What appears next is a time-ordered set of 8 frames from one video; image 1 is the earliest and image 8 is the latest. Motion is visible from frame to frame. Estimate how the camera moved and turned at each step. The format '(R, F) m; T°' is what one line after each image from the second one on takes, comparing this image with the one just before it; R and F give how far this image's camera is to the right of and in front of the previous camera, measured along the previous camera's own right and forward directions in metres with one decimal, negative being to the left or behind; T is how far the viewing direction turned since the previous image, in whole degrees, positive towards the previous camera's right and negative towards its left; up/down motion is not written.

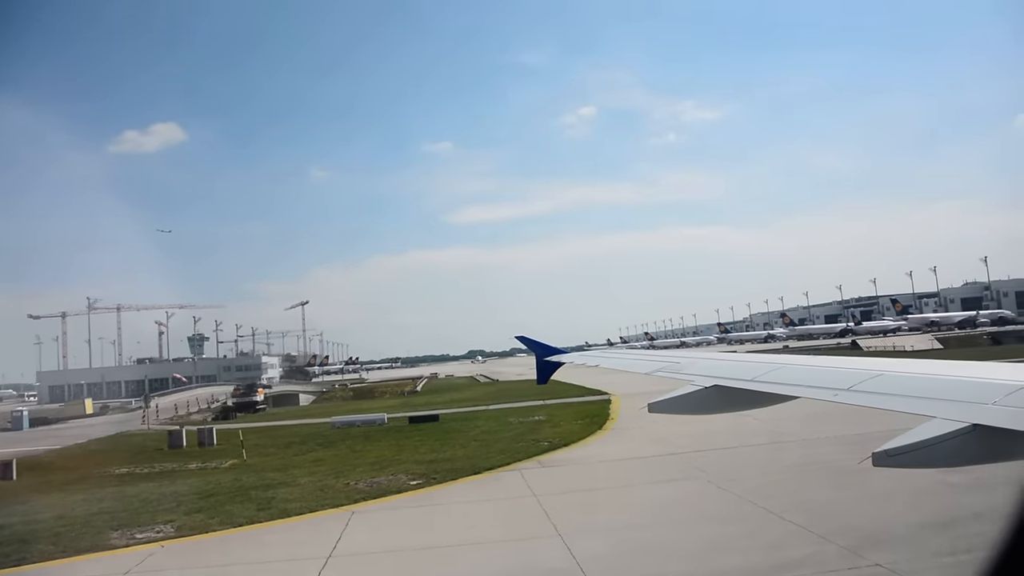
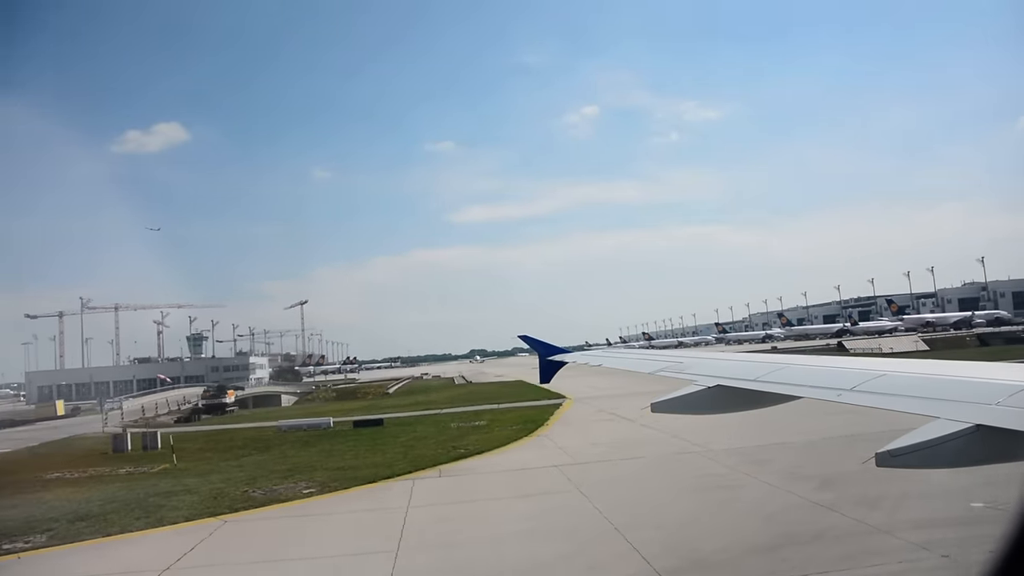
(+1.8, +0.2) m; 0°
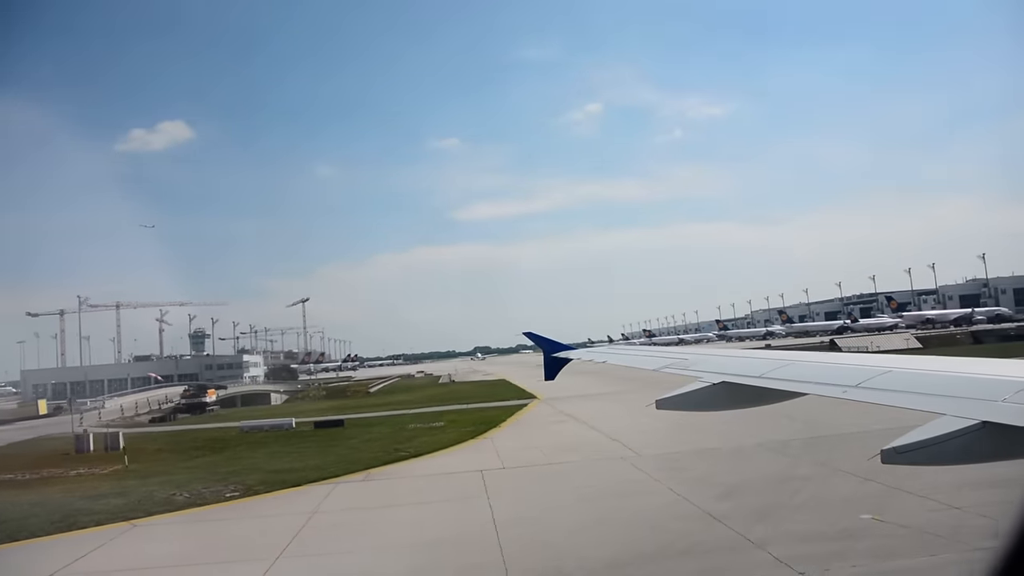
(+1.3, +0.1) m; 0°
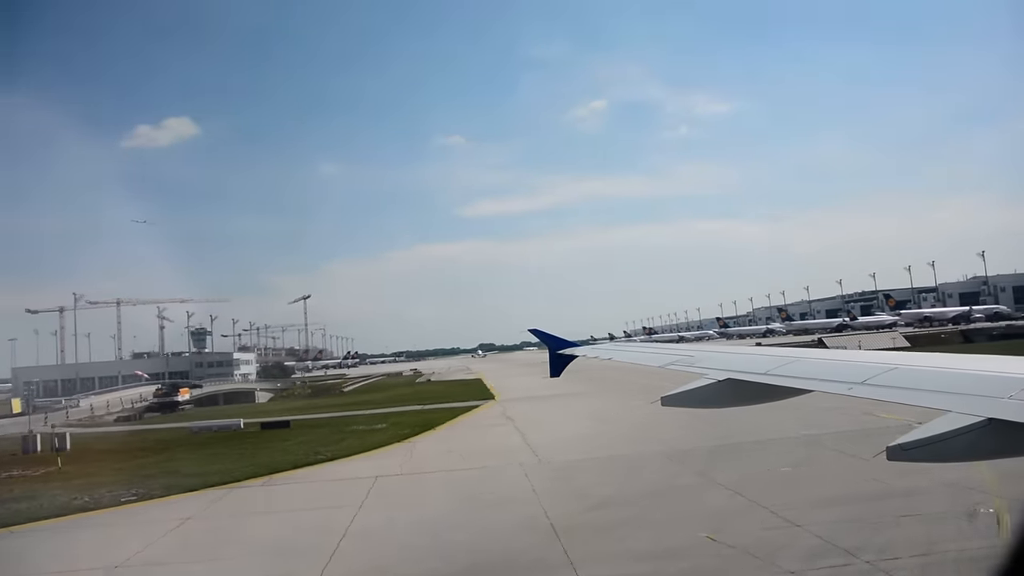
(+1.8, +0.2) m; 0°
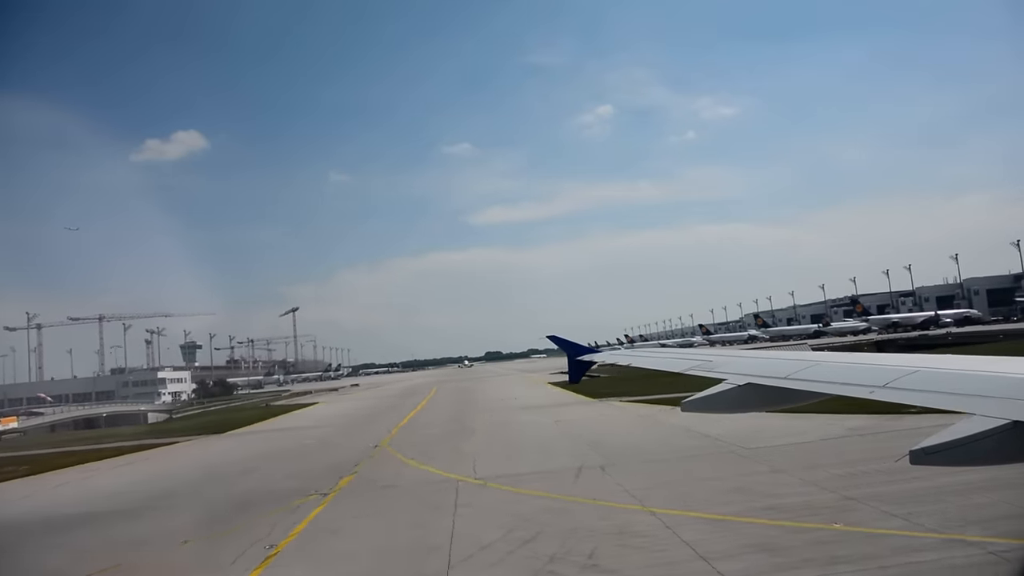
(+10.5, +1.0) m; -1°
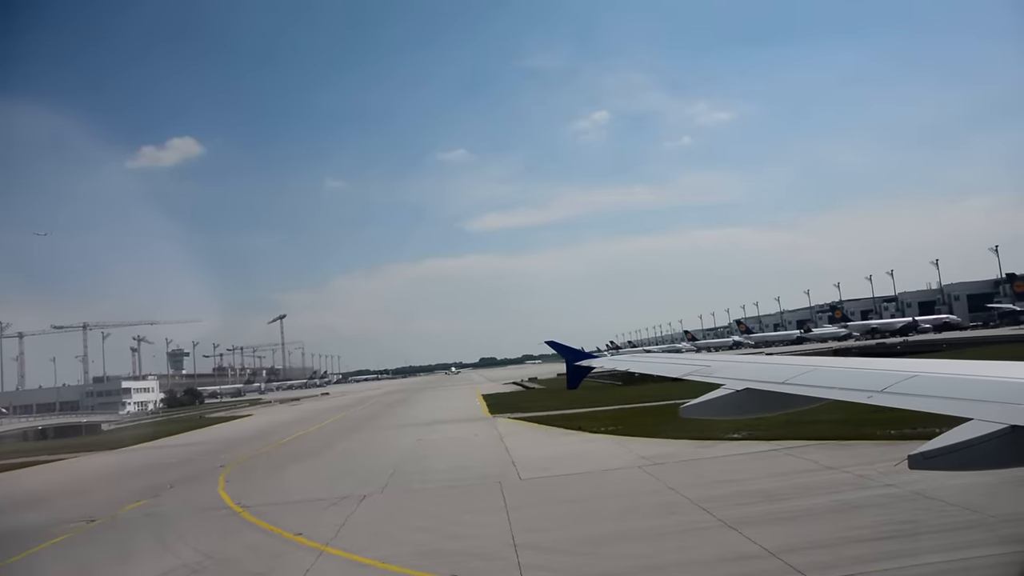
(+3.6, +0.3) m; 0°
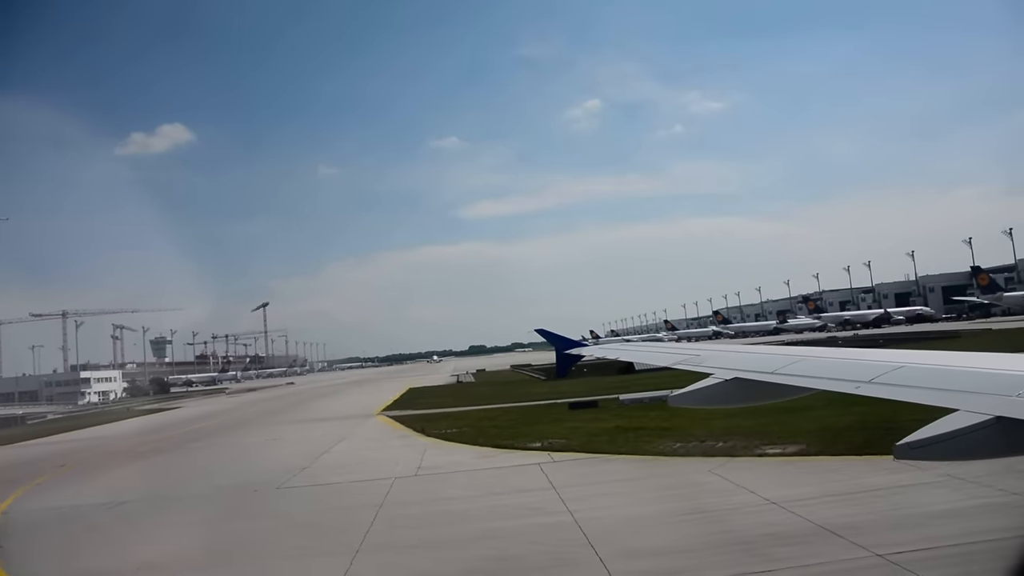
(+3.3, +0.4) m; +1°
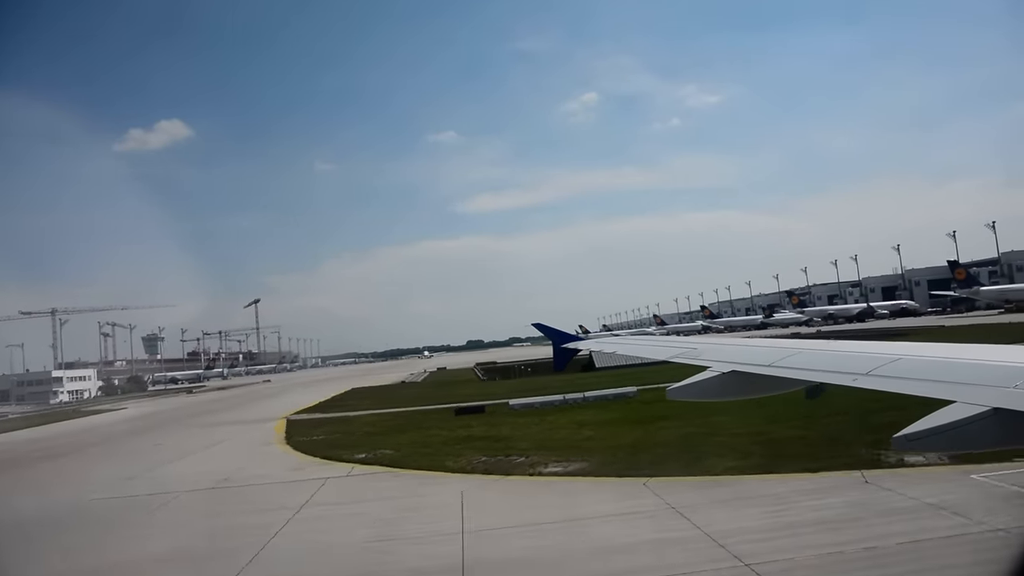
(+2.8, +0.4) m; 0°
